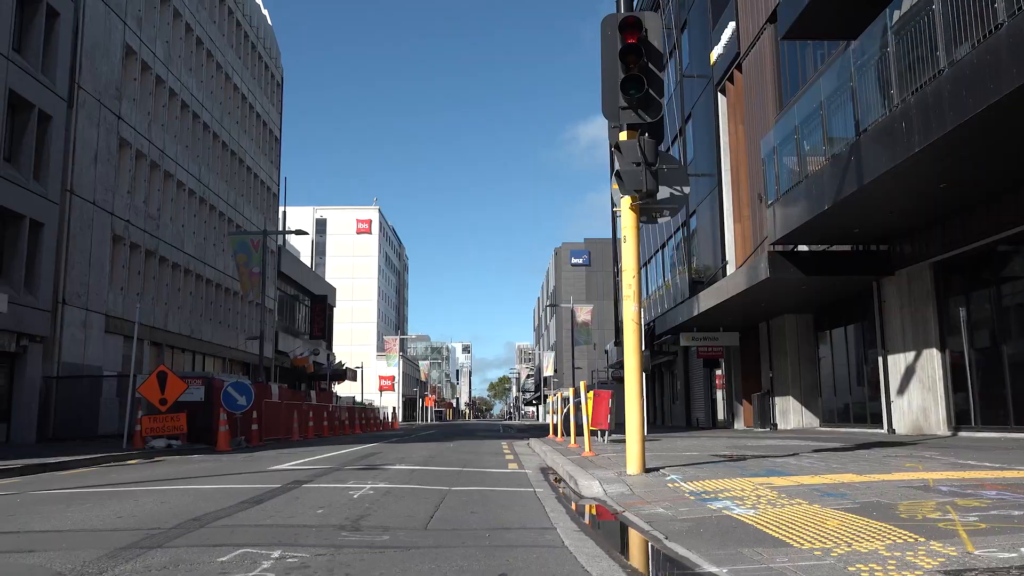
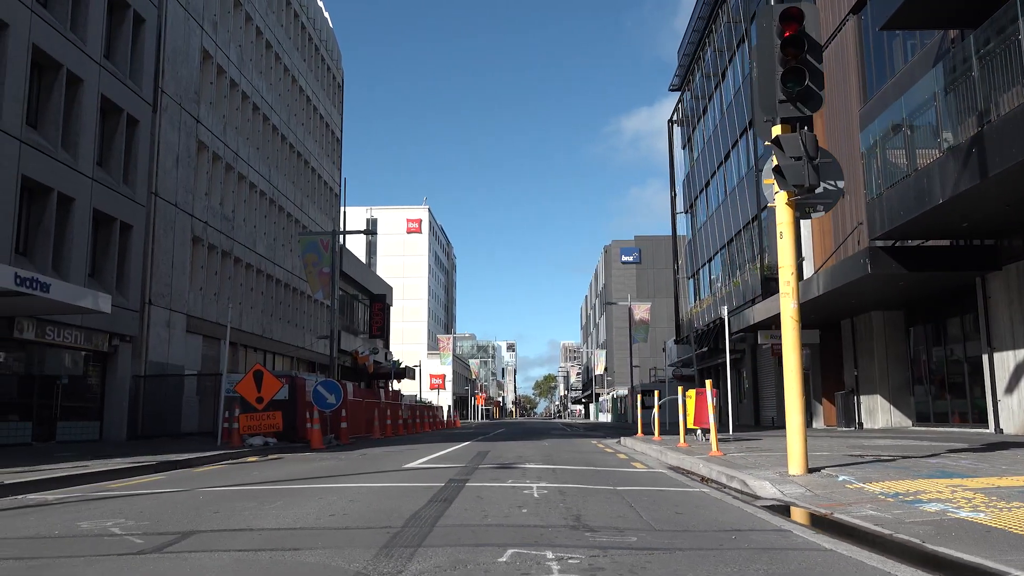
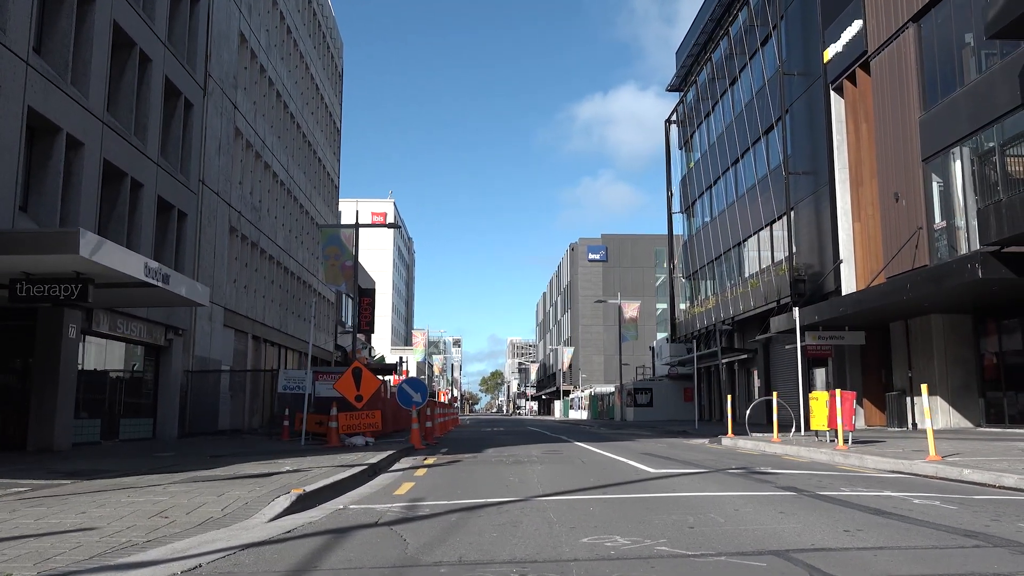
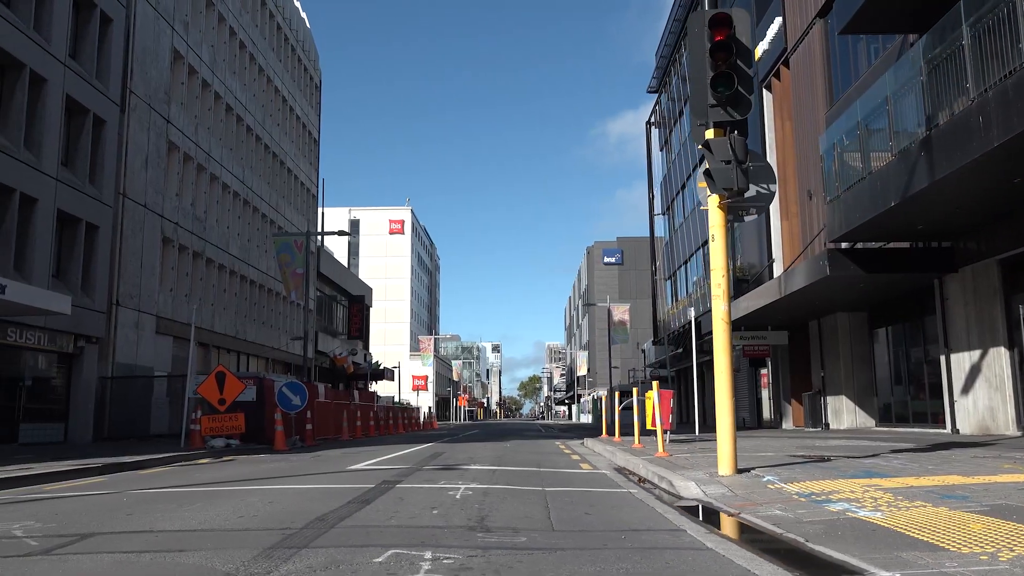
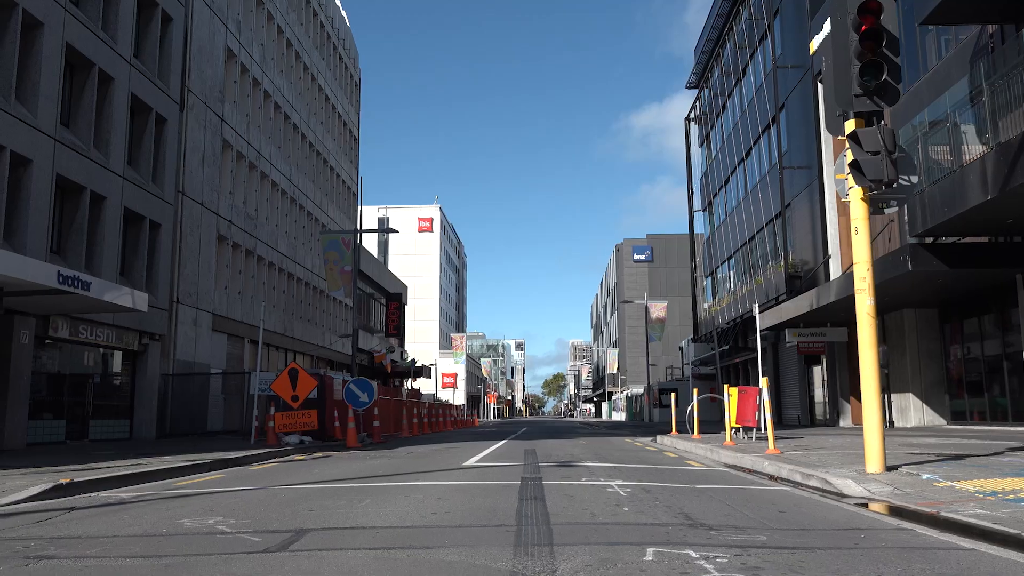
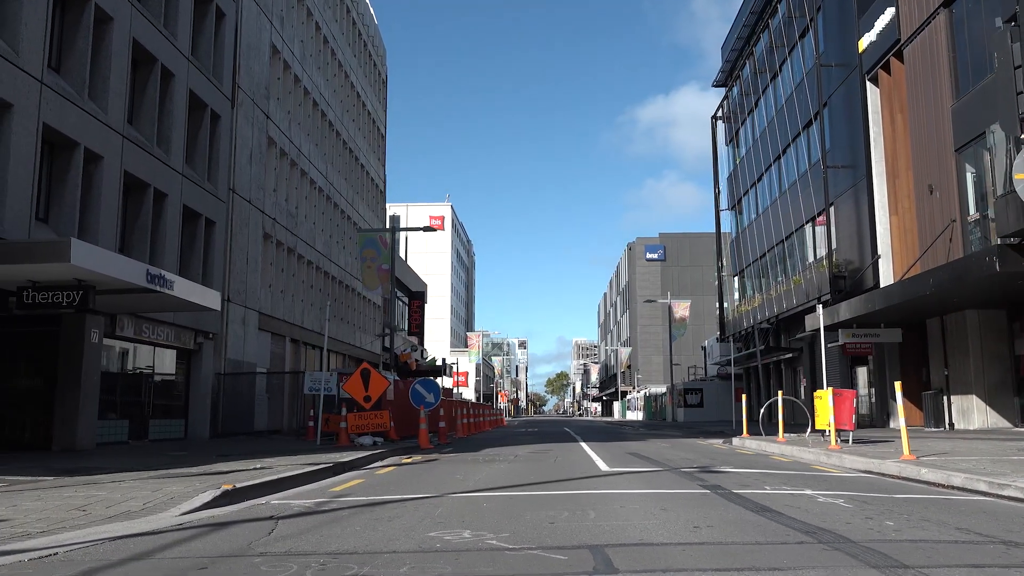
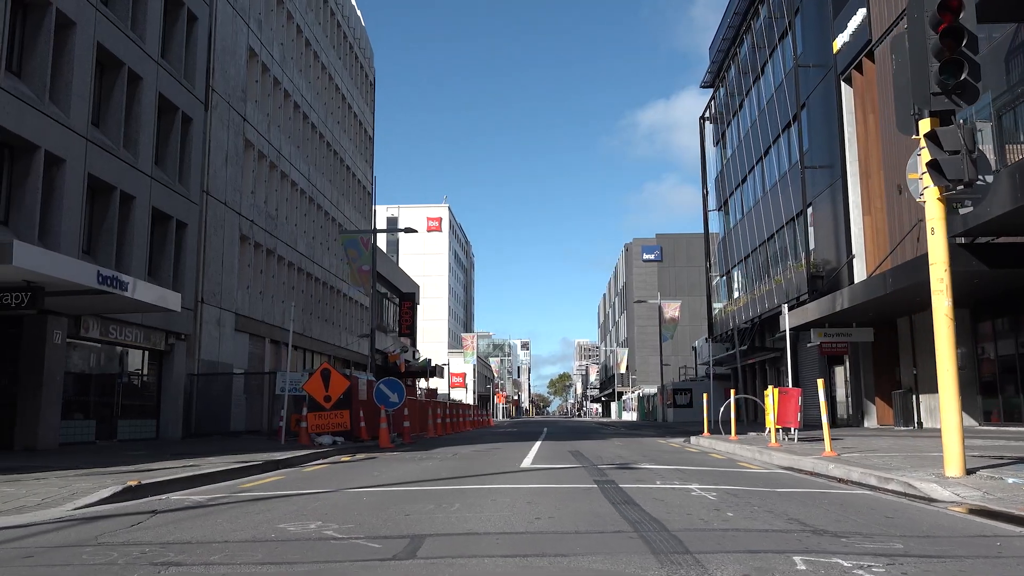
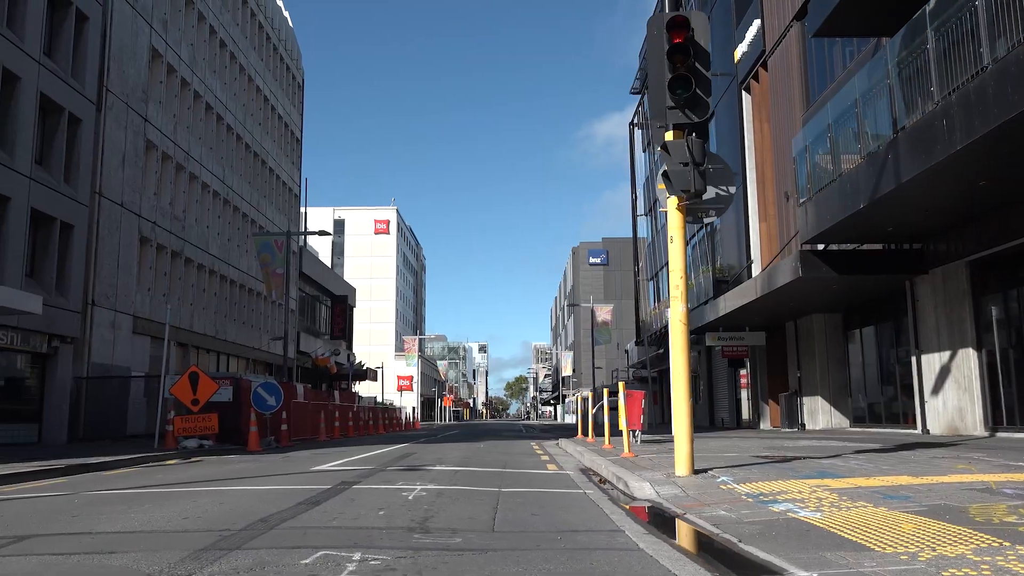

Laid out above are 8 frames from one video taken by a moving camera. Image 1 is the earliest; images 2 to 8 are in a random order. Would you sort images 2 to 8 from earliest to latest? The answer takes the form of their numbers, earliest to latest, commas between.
8, 4, 2, 5, 7, 6, 3
